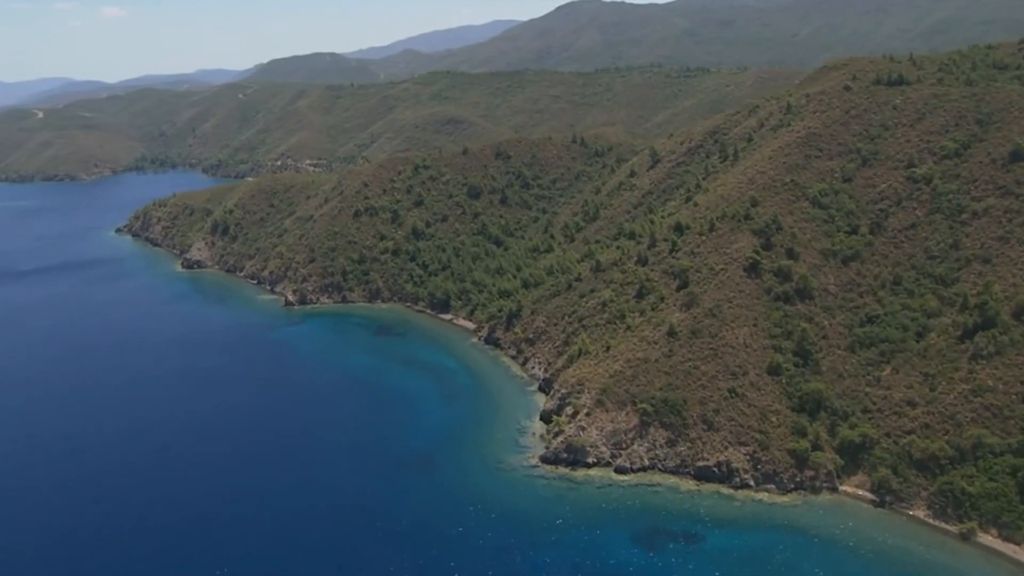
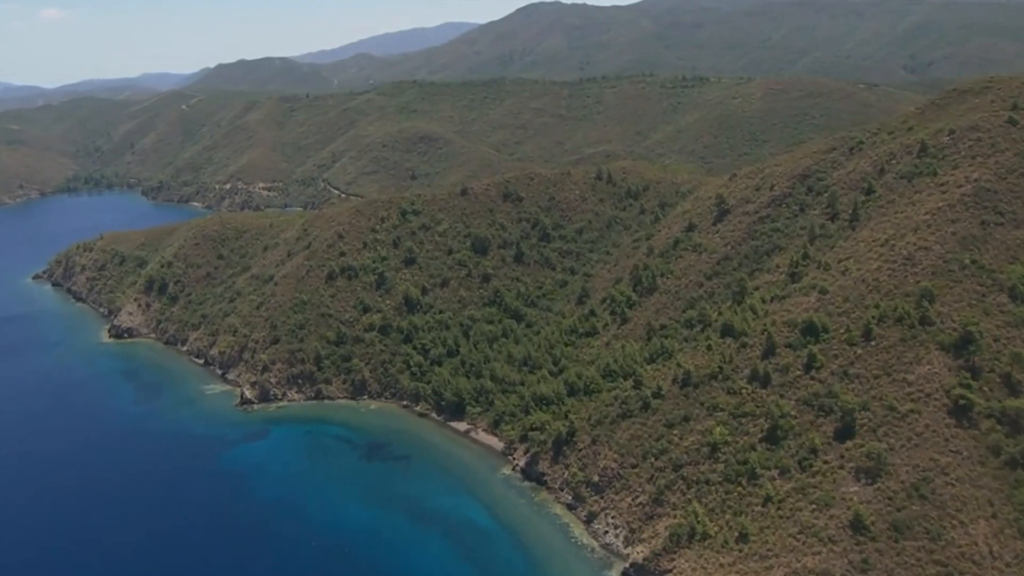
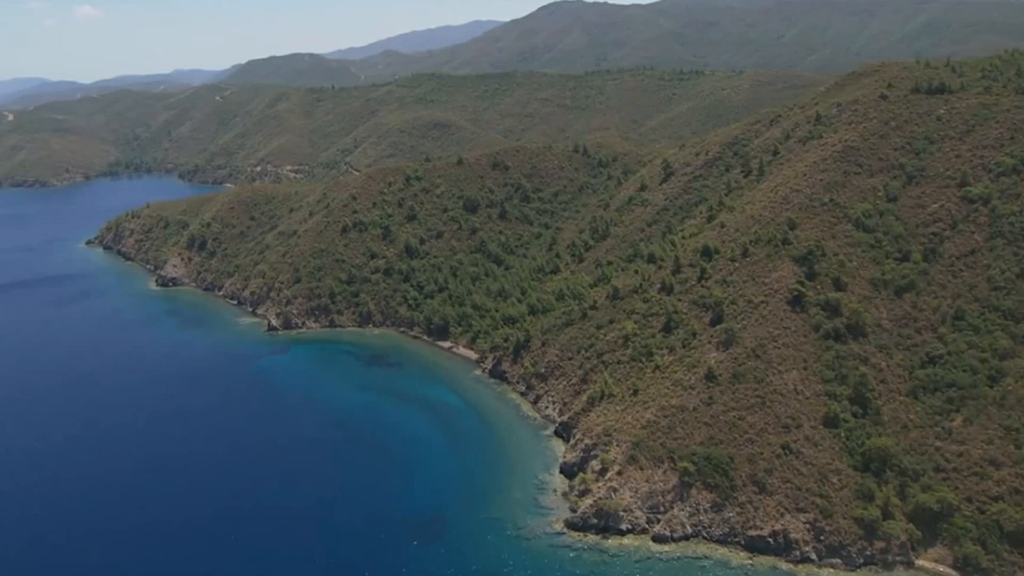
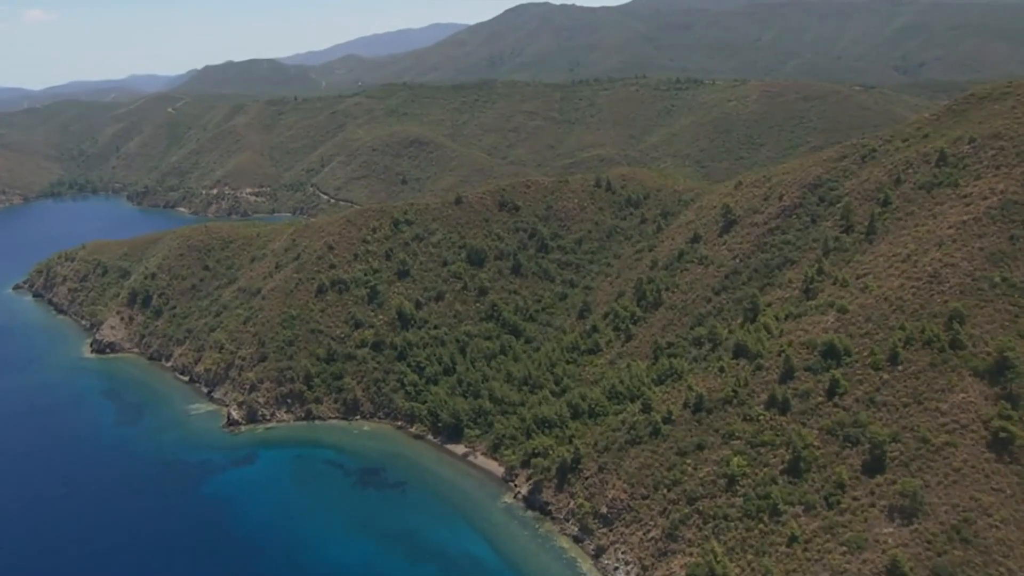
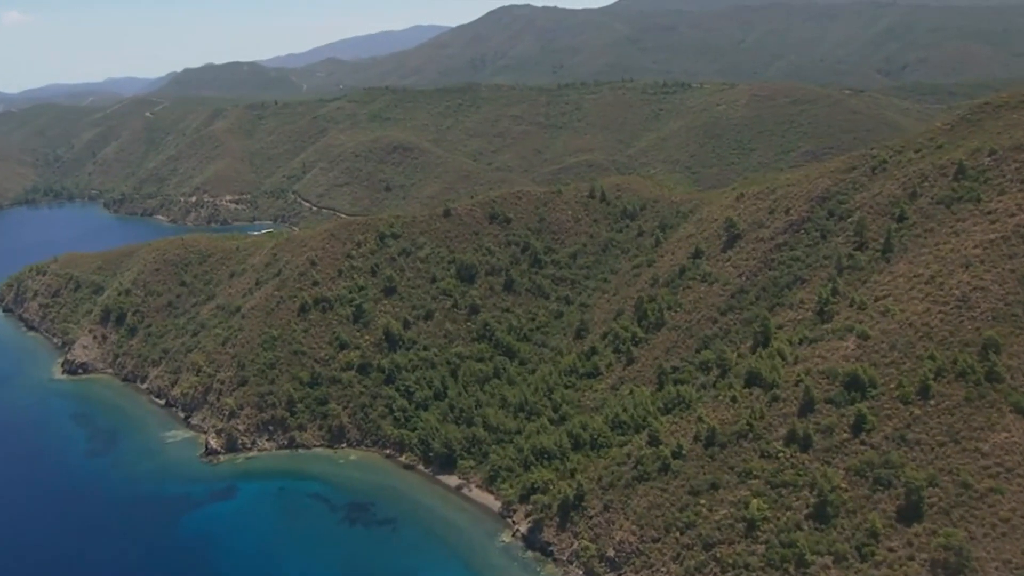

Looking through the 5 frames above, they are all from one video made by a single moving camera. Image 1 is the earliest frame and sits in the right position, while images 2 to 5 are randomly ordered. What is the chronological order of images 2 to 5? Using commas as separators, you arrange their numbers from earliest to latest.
3, 2, 4, 5
